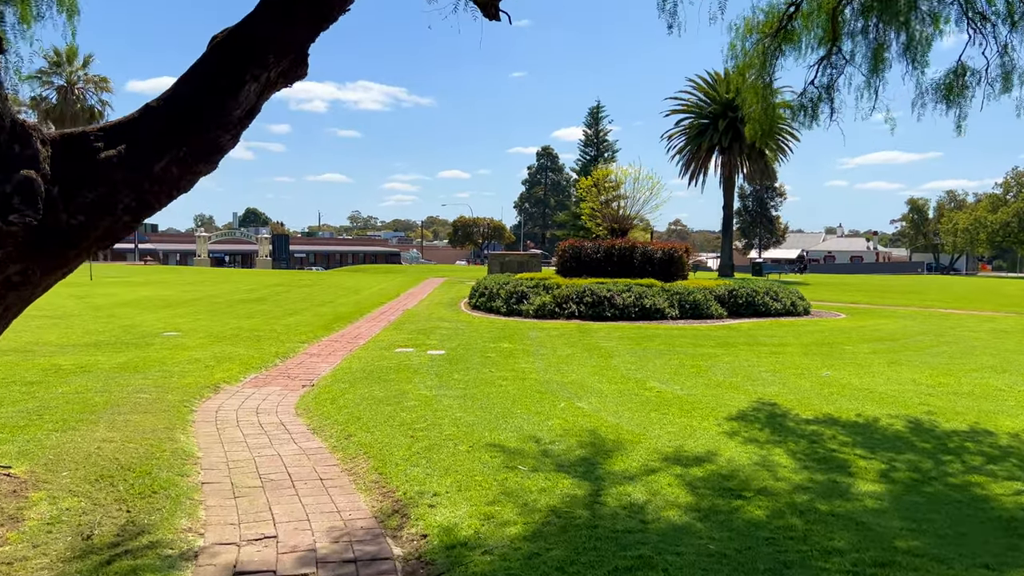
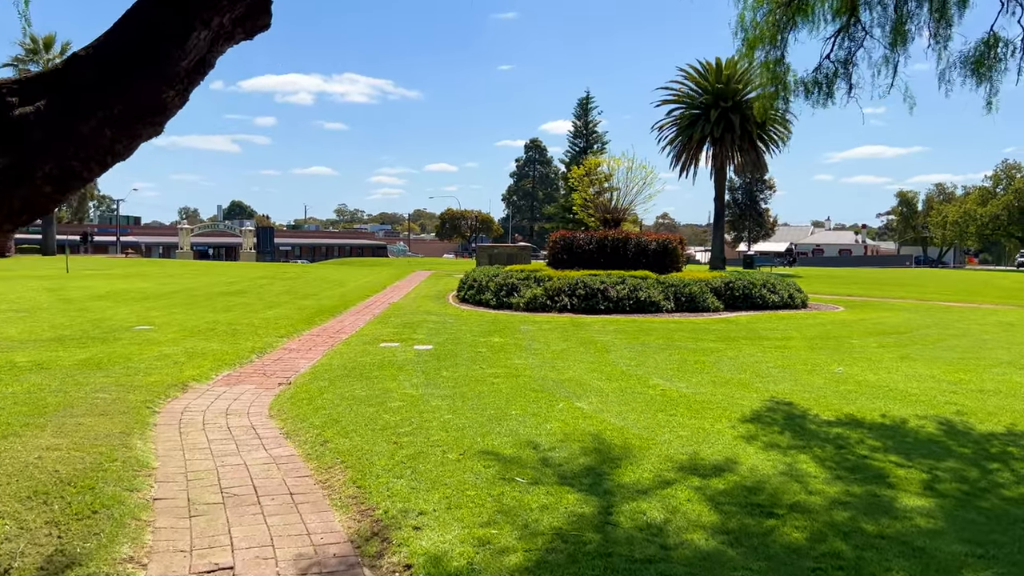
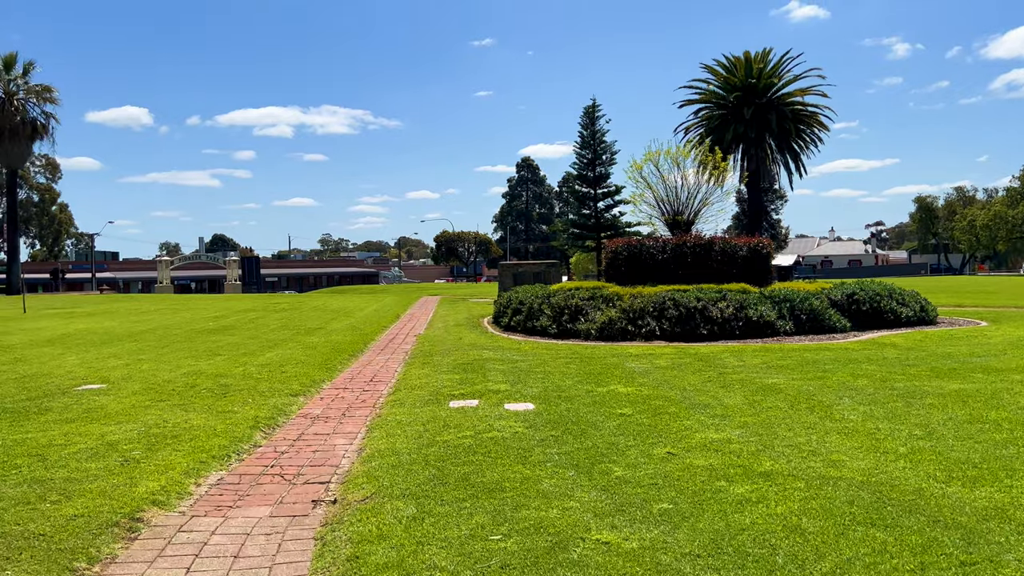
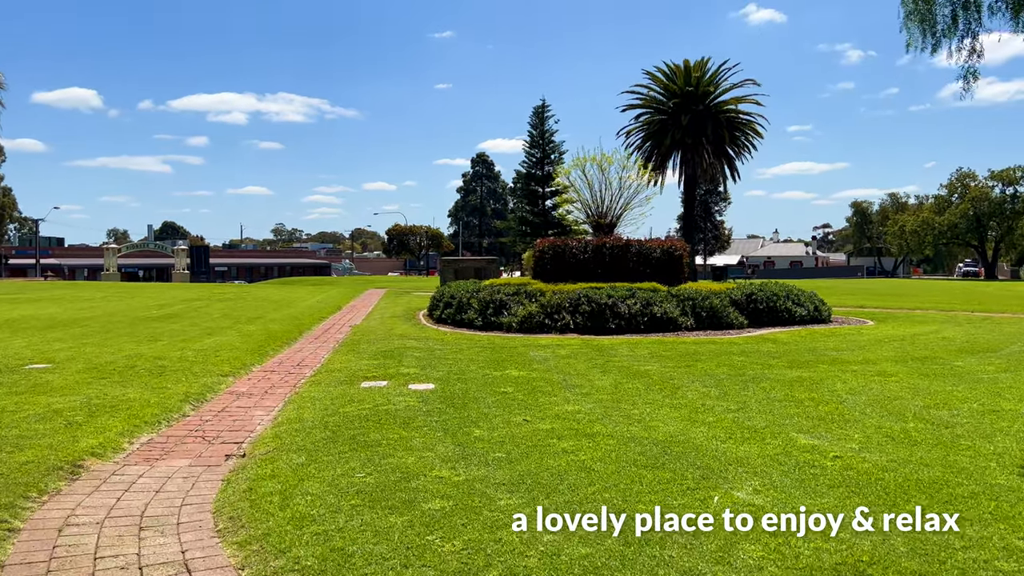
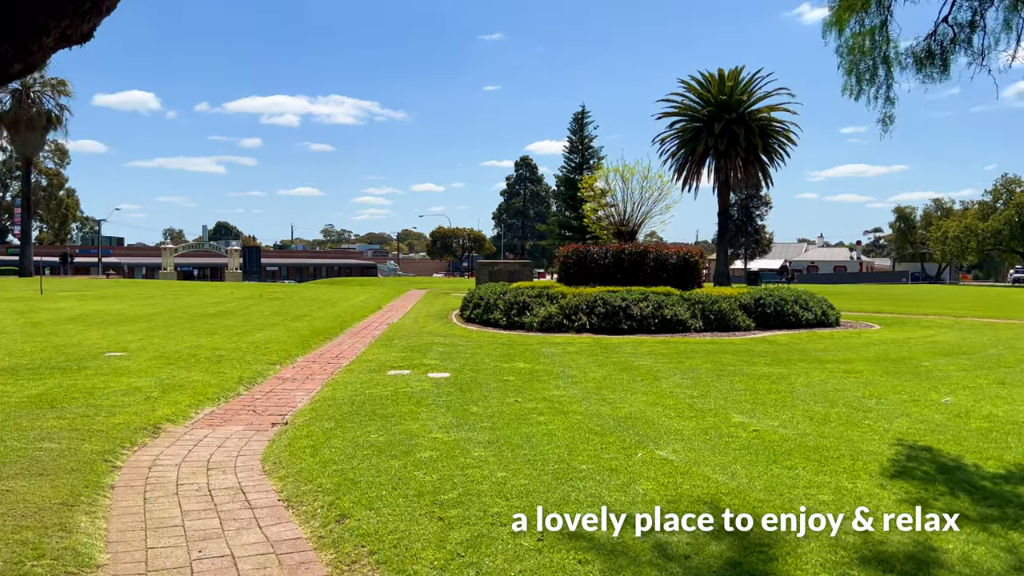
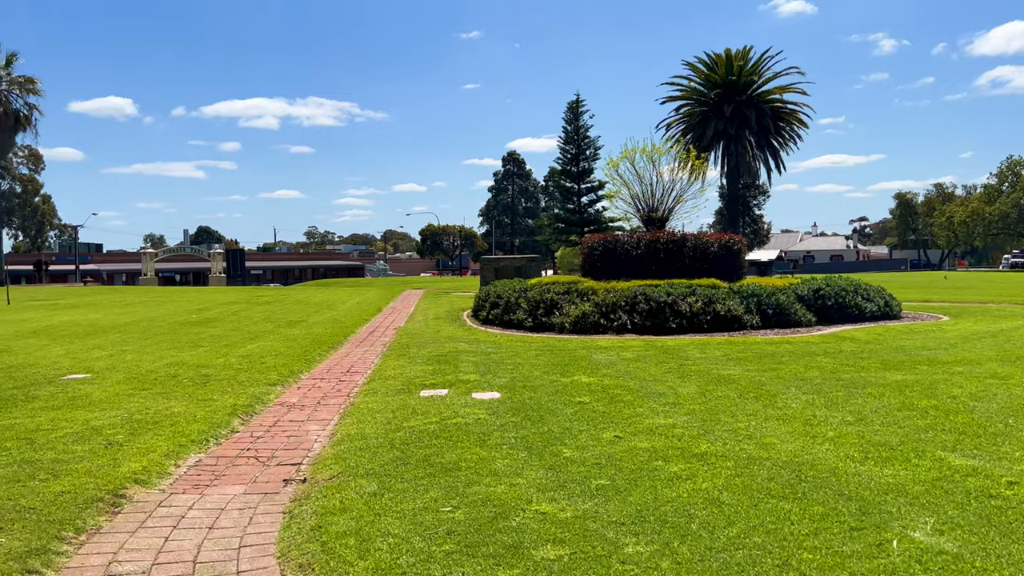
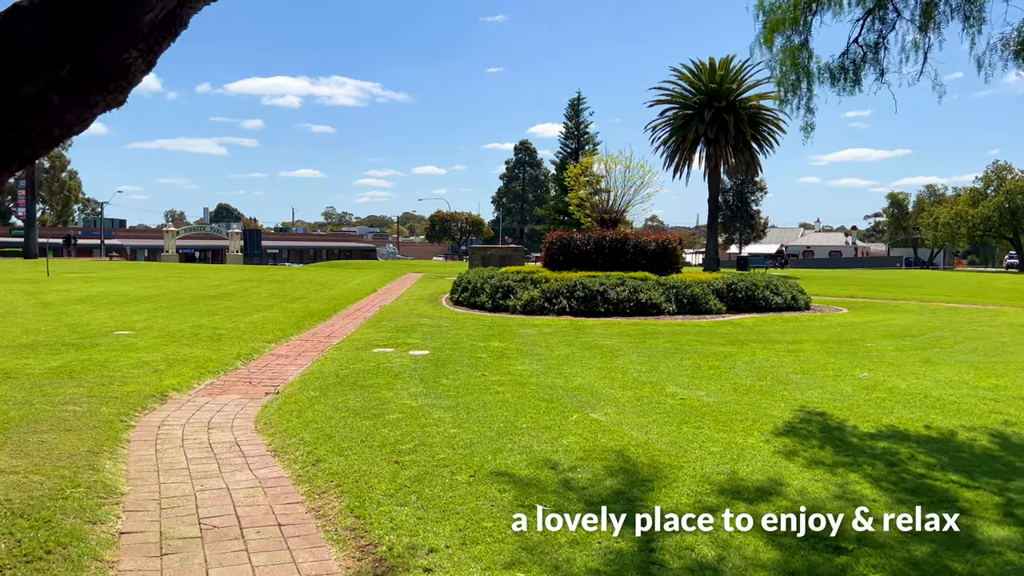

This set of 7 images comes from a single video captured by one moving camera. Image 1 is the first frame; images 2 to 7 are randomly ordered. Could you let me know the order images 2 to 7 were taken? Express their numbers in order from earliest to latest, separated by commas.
2, 7, 5, 4, 6, 3
